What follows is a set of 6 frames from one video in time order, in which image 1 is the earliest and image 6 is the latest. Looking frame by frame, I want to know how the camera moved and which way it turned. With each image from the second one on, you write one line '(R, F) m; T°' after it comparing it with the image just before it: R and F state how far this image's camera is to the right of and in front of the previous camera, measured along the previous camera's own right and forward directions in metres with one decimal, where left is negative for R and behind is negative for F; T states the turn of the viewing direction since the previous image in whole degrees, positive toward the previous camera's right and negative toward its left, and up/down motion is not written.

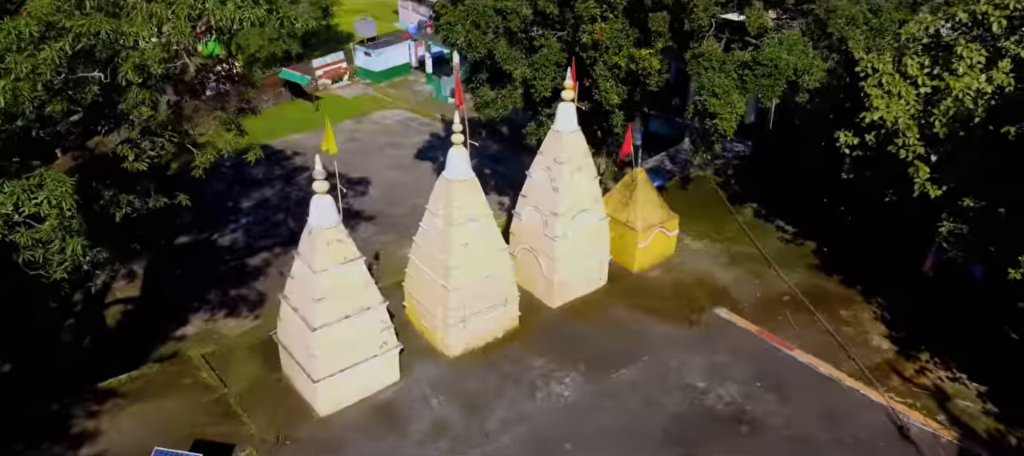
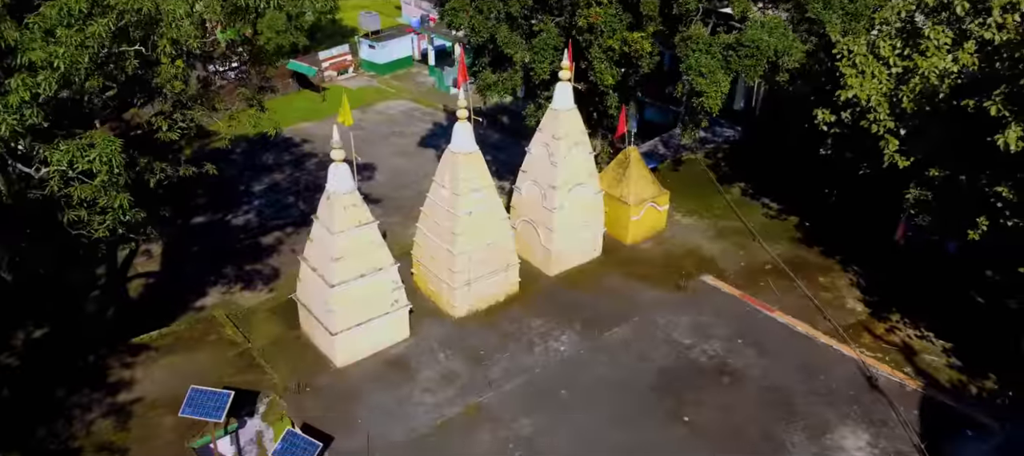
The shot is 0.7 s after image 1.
(0.0, -1.1) m; 0°
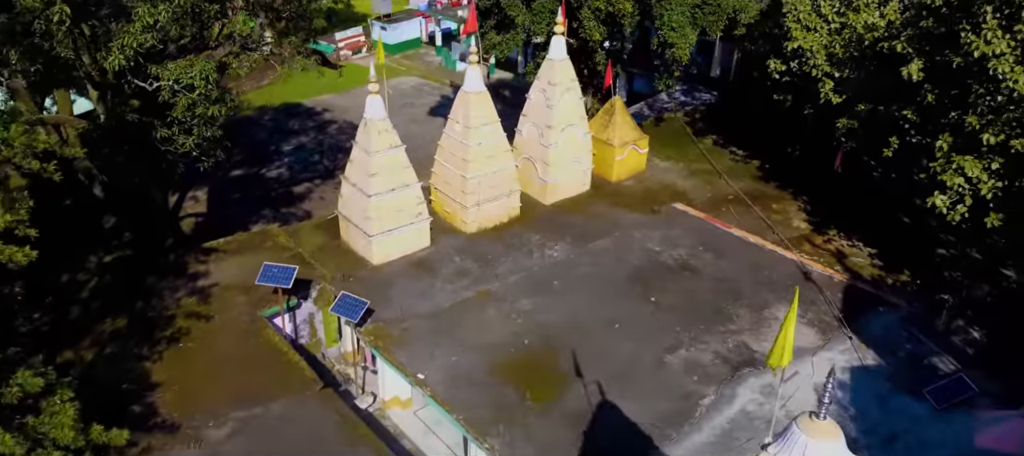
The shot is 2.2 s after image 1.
(-0.1, -3.0) m; 0°
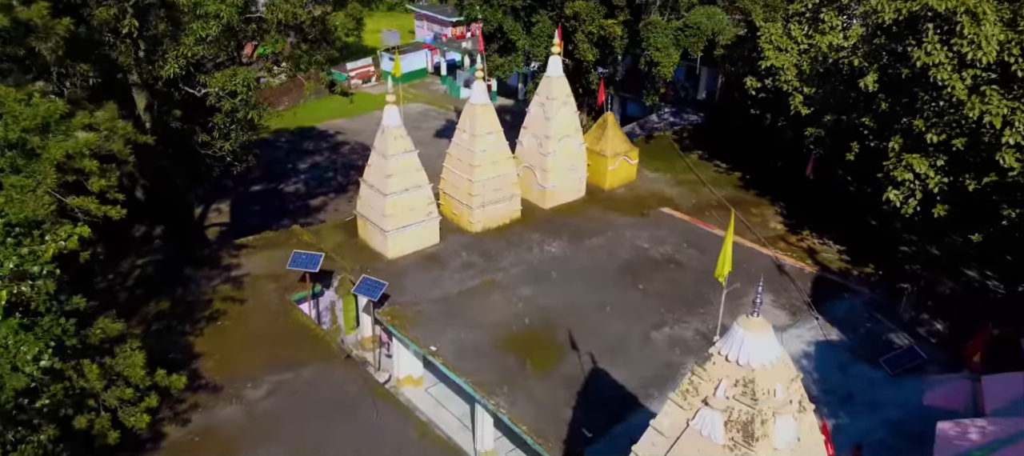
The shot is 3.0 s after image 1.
(0.0, -1.8) m; 0°
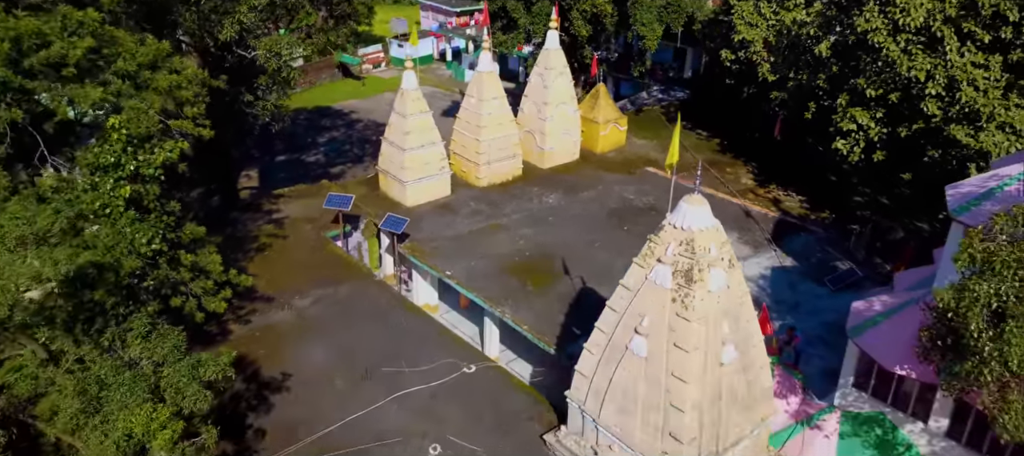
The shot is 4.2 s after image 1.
(0.0, -2.7) m; 0°
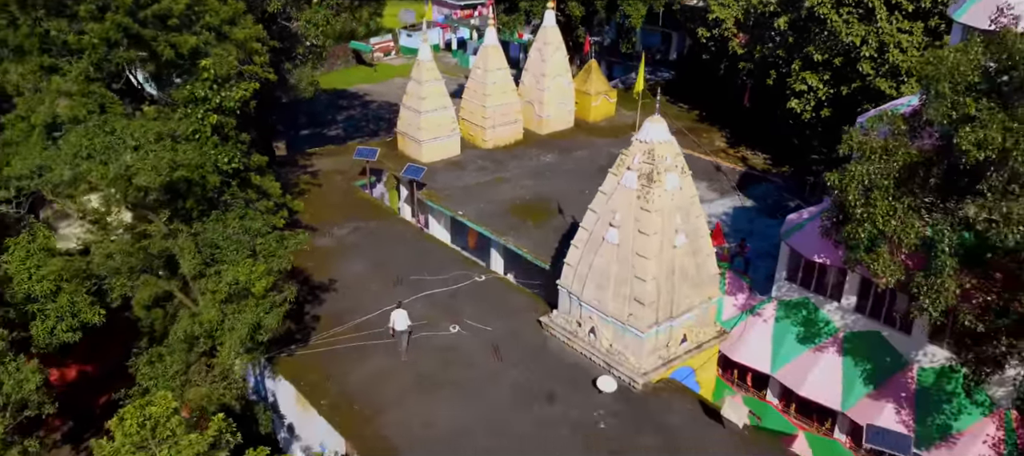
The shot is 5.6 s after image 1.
(0.0, -3.1) m; 0°
